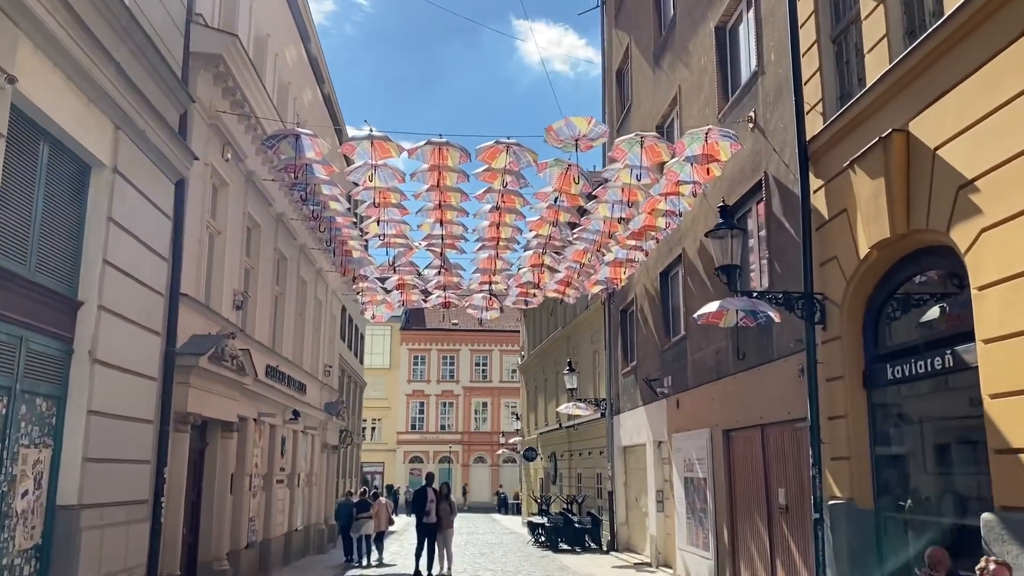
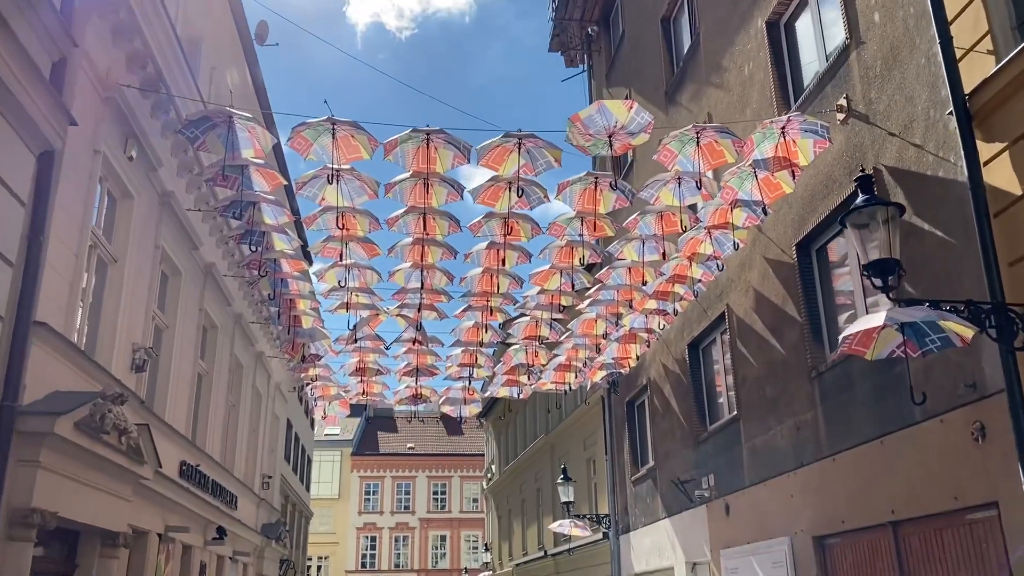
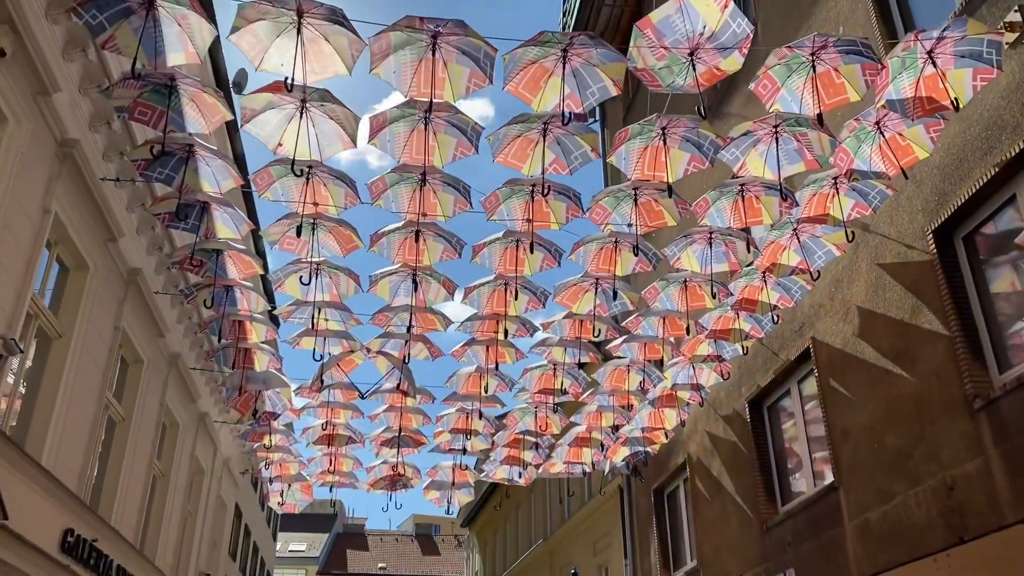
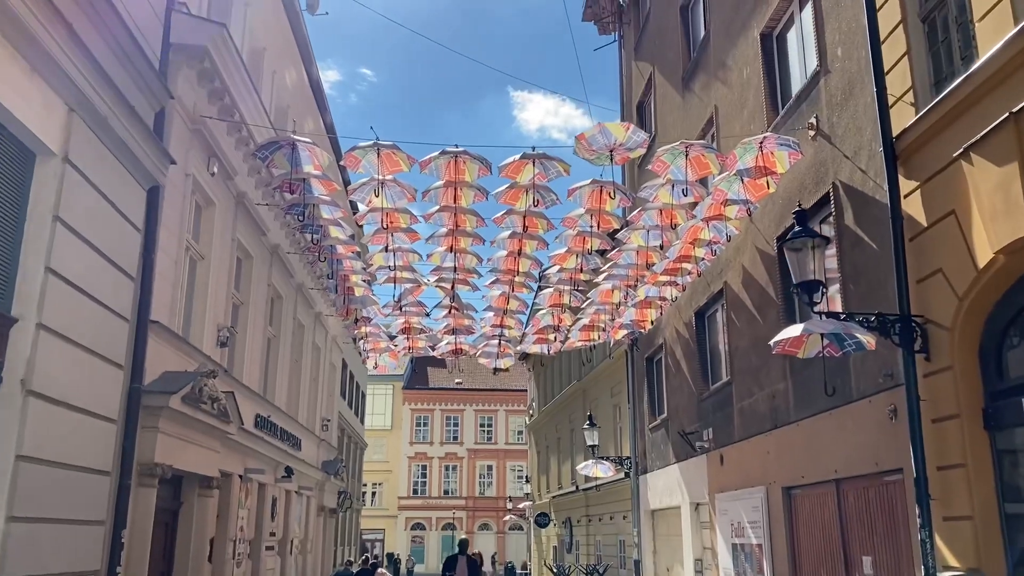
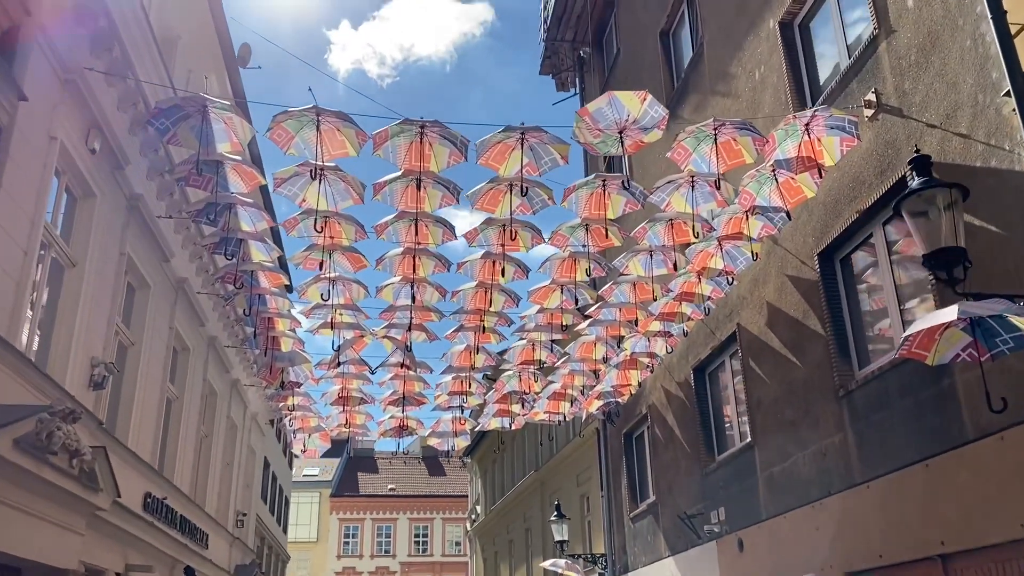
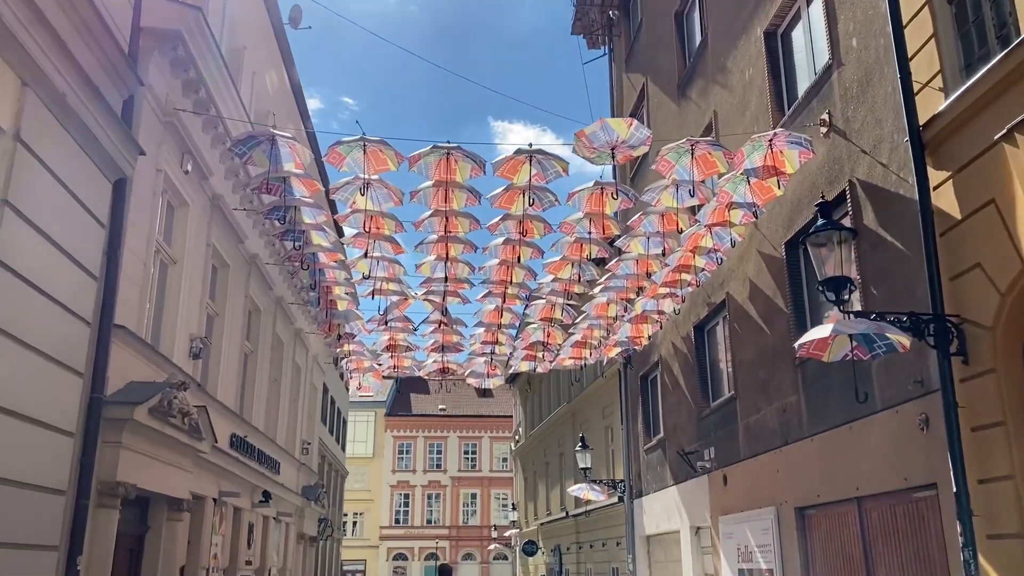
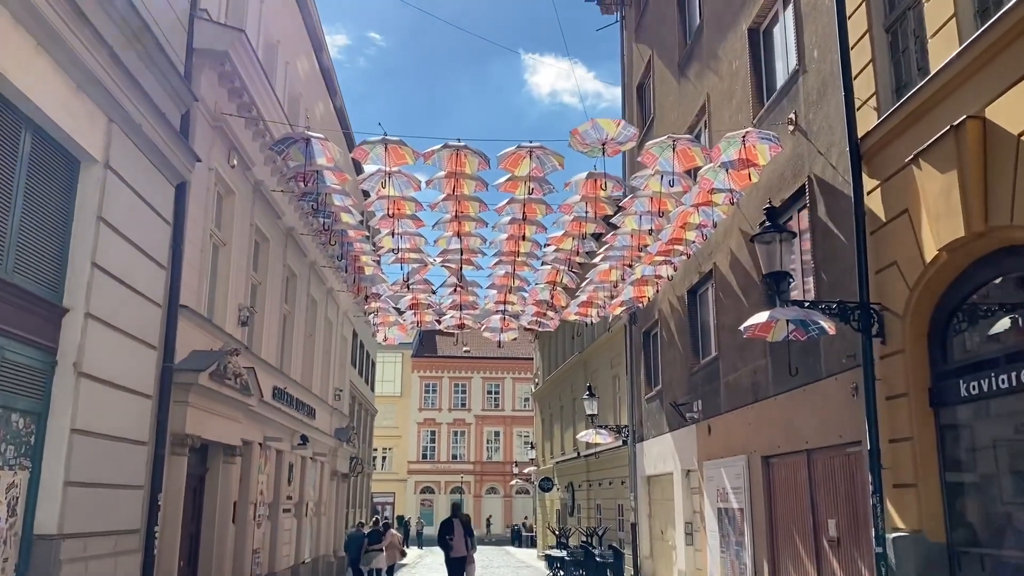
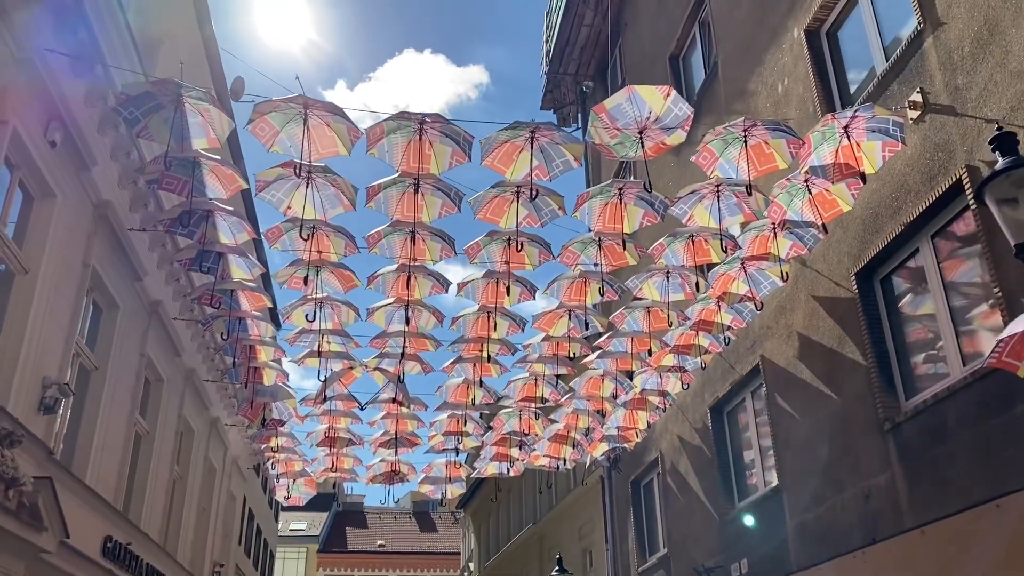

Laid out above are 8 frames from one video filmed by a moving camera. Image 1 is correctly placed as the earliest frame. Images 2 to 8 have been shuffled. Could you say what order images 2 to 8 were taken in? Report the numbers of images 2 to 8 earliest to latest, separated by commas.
7, 4, 6, 2, 5, 8, 3
